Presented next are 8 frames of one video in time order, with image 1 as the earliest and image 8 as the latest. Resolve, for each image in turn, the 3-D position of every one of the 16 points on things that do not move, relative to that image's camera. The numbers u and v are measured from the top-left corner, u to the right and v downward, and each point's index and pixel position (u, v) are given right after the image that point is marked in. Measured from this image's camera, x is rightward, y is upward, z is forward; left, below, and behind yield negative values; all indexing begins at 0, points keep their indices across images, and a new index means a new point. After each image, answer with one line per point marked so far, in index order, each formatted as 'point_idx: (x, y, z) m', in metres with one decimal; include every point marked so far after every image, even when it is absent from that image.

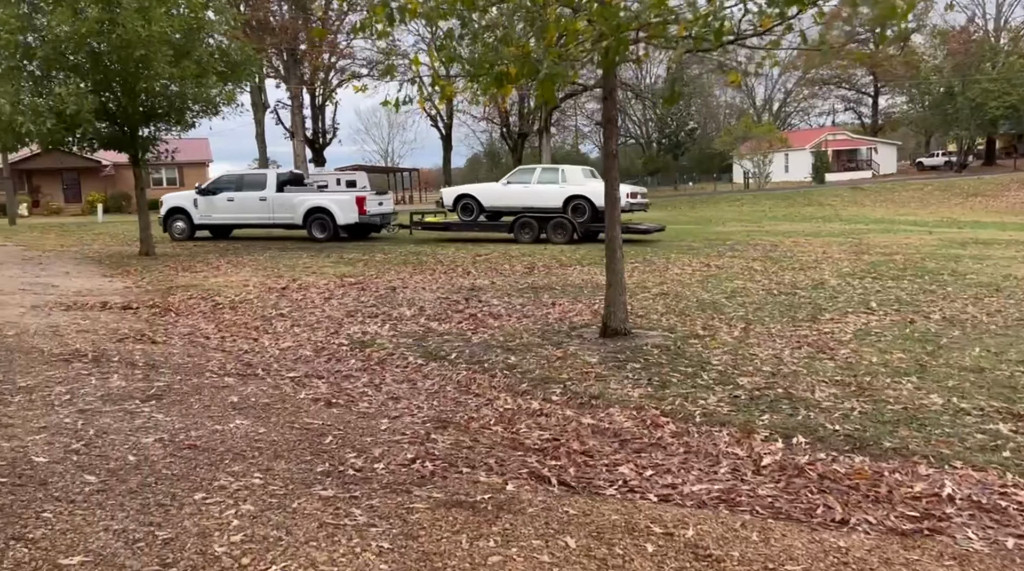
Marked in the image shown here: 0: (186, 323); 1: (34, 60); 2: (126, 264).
0: (-3.6, -0.4, +9.1) m
1: (-8.2, +3.9, +14.2) m
2: (-7.2, +0.4, +15.6) m
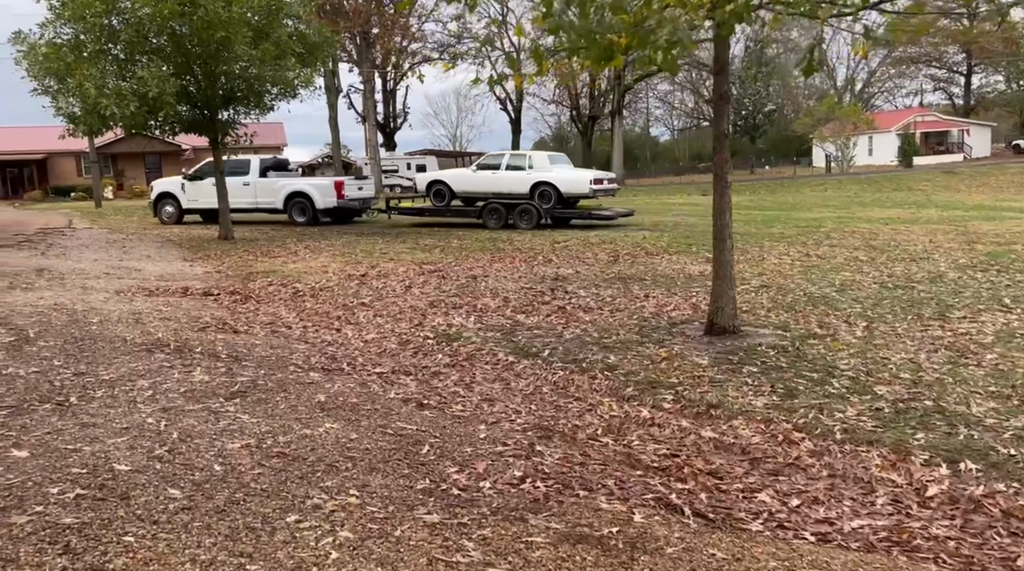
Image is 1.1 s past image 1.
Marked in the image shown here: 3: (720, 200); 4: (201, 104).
0: (-2.6, -0.3, +8.9) m
1: (-6.7, +4.2, +14.3) m
2: (-5.7, +0.7, +15.6) m
3: (+1.6, +0.6, +6.3) m
4: (-5.7, +3.3, +15.2) m
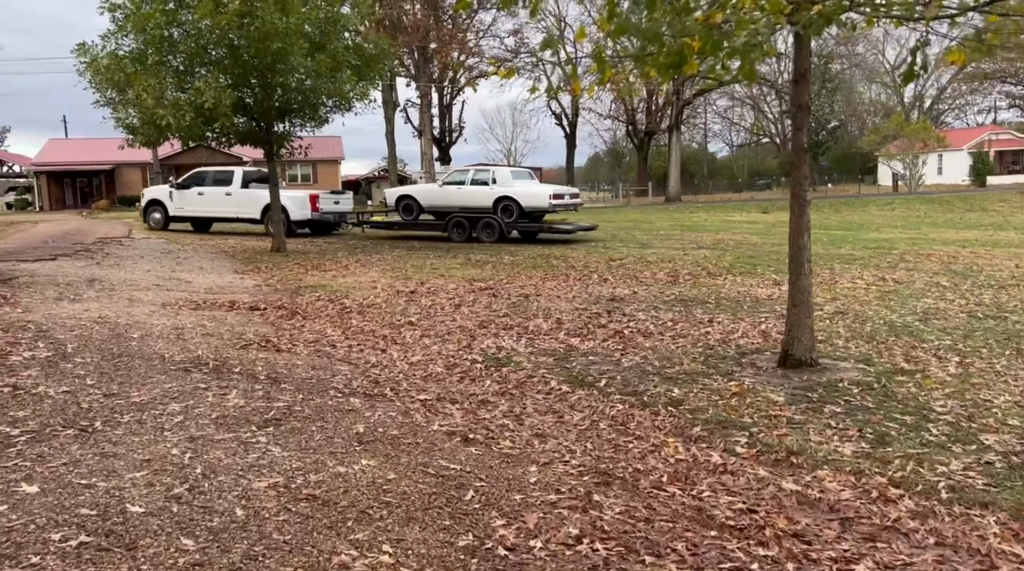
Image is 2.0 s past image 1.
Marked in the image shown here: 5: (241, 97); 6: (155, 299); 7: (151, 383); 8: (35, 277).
0: (-2.1, -0.4, +8.6) m
1: (-5.8, +4.0, +14.3) m
2: (-4.7, +0.5, +15.5) m
3: (+2.0, +0.4, +5.8) m
4: (-4.6, +3.1, +15.2) m
5: (-4.8, +3.3, +14.8) m
6: (-4.2, -0.2, +9.7) m
7: (-2.4, -0.7, +5.7) m
8: (-6.3, +0.1, +11.0) m
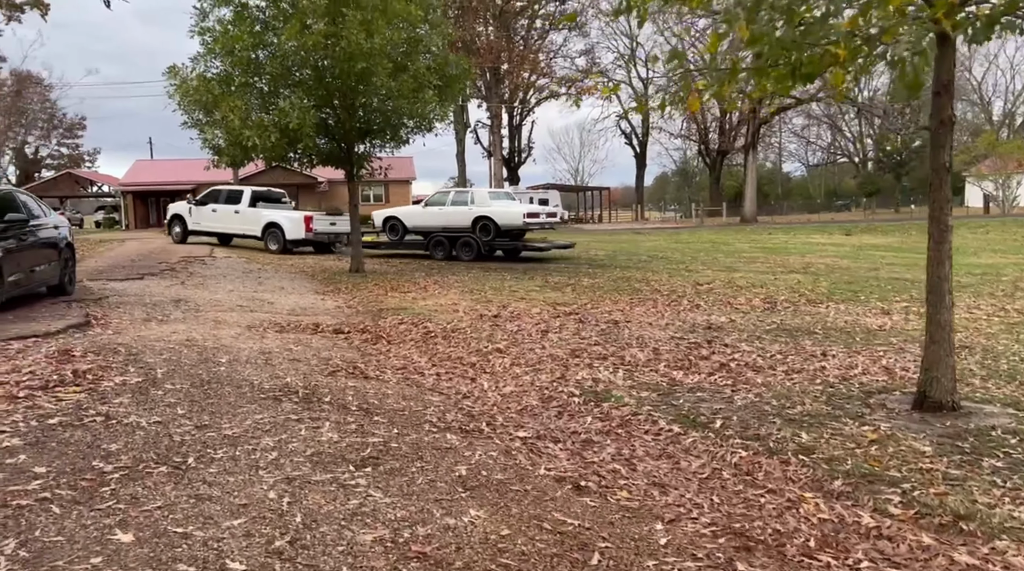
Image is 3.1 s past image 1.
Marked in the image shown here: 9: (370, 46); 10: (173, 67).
0: (-1.2, -0.7, +8.3) m
1: (-4.3, +3.6, +14.4) m
2: (-3.2, +0.1, +15.5) m
3: (+2.7, +0.2, +5.2) m
4: (-3.1, +2.7, +15.2) m
5: (-3.3, +3.0, +14.8) m
6: (-3.1, -0.4, +9.7) m
7: (-1.7, -0.8, +5.4) m
8: (-5.1, -0.1, +11.1) m
9: (-2.3, +4.0, +13.8) m
10: (-6.1, +3.9, +15.0) m
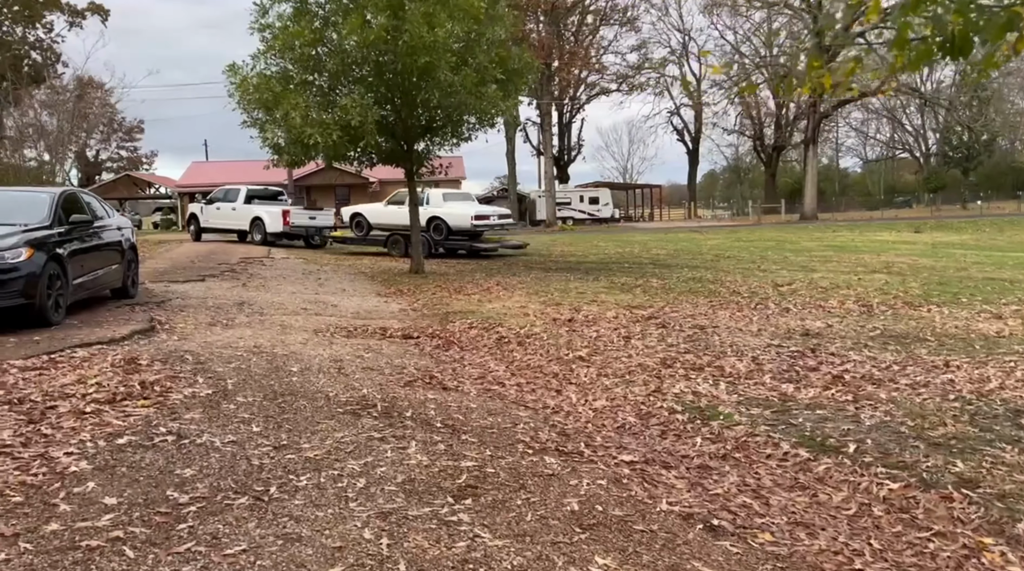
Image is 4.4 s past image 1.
0: (-0.4, -0.7, +7.8) m
1: (-3.2, +3.6, +14.1) m
2: (-2.0, +0.1, +15.0) m
3: (+3.3, +0.2, +4.5) m
4: (-2.0, +2.7, +14.8) m
5: (-2.2, +2.9, +14.4) m
6: (-2.3, -0.4, +9.3) m
7: (-1.1, -0.9, +5.0) m
8: (-4.2, -0.2, +10.8) m
9: (-1.2, +3.9, +13.3) m
10: (-5.0, +3.9, +14.8) m
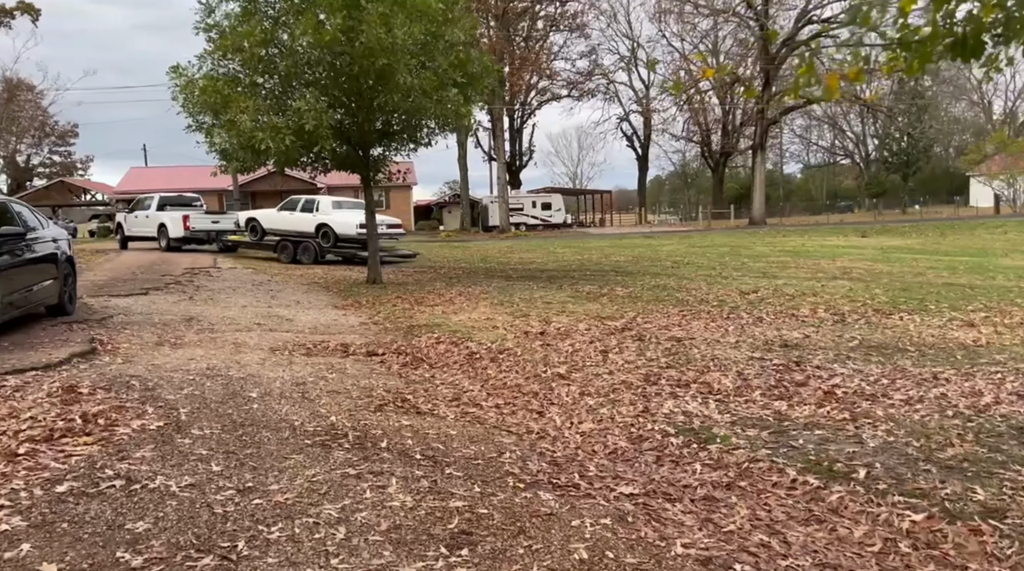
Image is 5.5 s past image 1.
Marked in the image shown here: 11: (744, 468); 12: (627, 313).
0: (-0.6, -0.8, +7.4) m
1: (-3.8, +3.4, +13.5) m
2: (-2.7, -0.1, +14.5) m
3: (+3.2, +0.1, +4.3) m
4: (-2.7, +2.5, +14.2) m
5: (-2.8, +2.7, +13.8) m
6: (-2.6, -0.6, +8.7) m
7: (-1.2, -1.0, +4.5) m
8: (-4.6, -0.4, +10.1) m
9: (-1.9, +3.8, +12.8) m
10: (-5.7, +3.7, +14.0) m
11: (+1.4, -1.1, +4.9) m
12: (+1.5, -0.4, +11.1) m
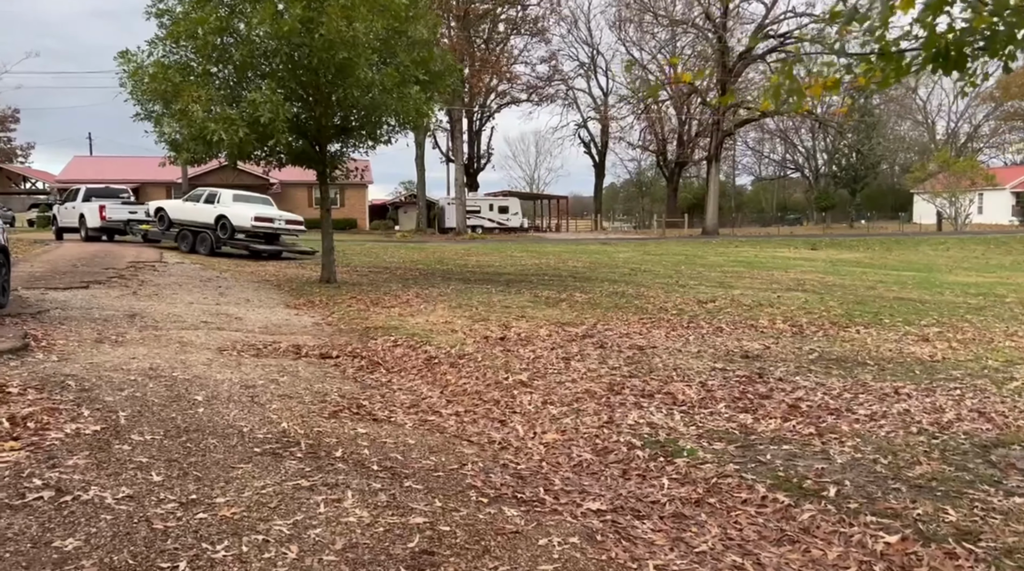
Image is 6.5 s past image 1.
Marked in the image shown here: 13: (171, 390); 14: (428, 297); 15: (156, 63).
0: (-1.0, -0.9, +7.1) m
1: (-4.4, +3.5, +13.1) m
2: (-3.4, -0.1, +14.1) m
3: (+3.1, 0.0, +4.3) m
4: (-3.3, +2.5, +13.9) m
5: (-3.5, +2.8, +13.5) m
6: (-3.0, -0.6, +8.3) m
7: (-1.4, -1.0, +4.2) m
8: (-5.1, -0.3, +9.6) m
9: (-2.4, +3.8, +12.5) m
10: (-6.3, +3.8, +13.5) m
11: (+1.1, -1.1, +4.8) m
12: (+1.0, -0.5, +11.0) m
13: (-2.4, -0.7, +6.0) m
14: (-1.4, -0.2, +13.7) m
15: (-5.6, +3.5, +13.1) m
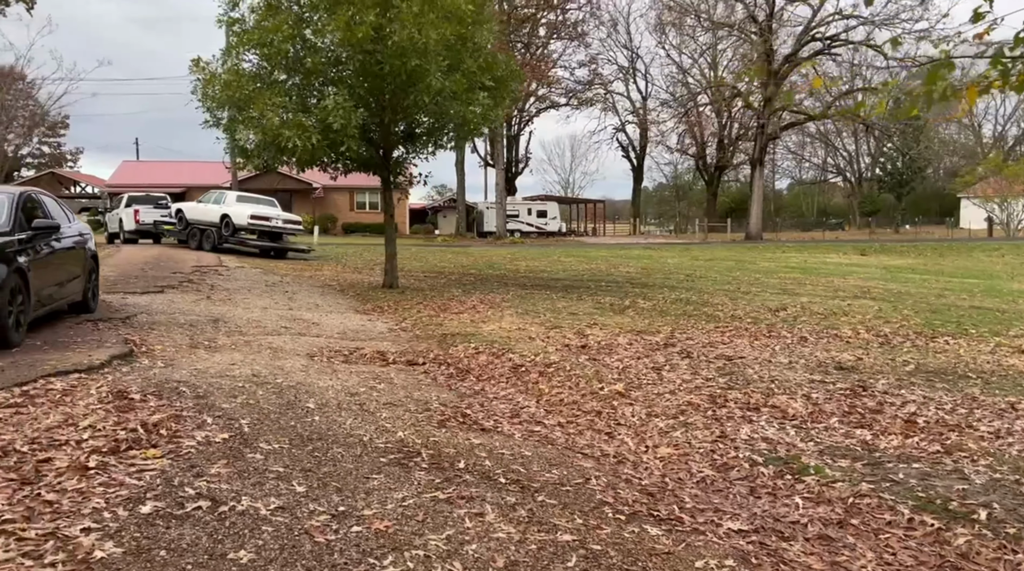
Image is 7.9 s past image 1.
0: (-0.1, -0.9, +7.1) m
1: (-3.3, +3.4, +13.2) m
2: (-2.3, -0.2, +14.2) m
3: (+3.8, -0.1, +4.1) m
4: (-2.2, +2.4, +13.9) m
5: (-2.4, +2.7, +13.5) m
6: (-2.1, -0.6, +8.4) m
7: (-0.7, -1.0, +4.2) m
8: (-4.2, -0.3, +9.7) m
9: (-1.3, +3.7, +12.5) m
10: (-5.2, +3.7, +13.7) m
11: (+1.9, -1.2, +4.6) m
12: (+1.9, -0.6, +10.9) m
13: (-1.7, -0.8, +6.0) m
14: (-0.3, -0.3, +13.7) m
15: (-4.5, +3.4, +13.3) m
